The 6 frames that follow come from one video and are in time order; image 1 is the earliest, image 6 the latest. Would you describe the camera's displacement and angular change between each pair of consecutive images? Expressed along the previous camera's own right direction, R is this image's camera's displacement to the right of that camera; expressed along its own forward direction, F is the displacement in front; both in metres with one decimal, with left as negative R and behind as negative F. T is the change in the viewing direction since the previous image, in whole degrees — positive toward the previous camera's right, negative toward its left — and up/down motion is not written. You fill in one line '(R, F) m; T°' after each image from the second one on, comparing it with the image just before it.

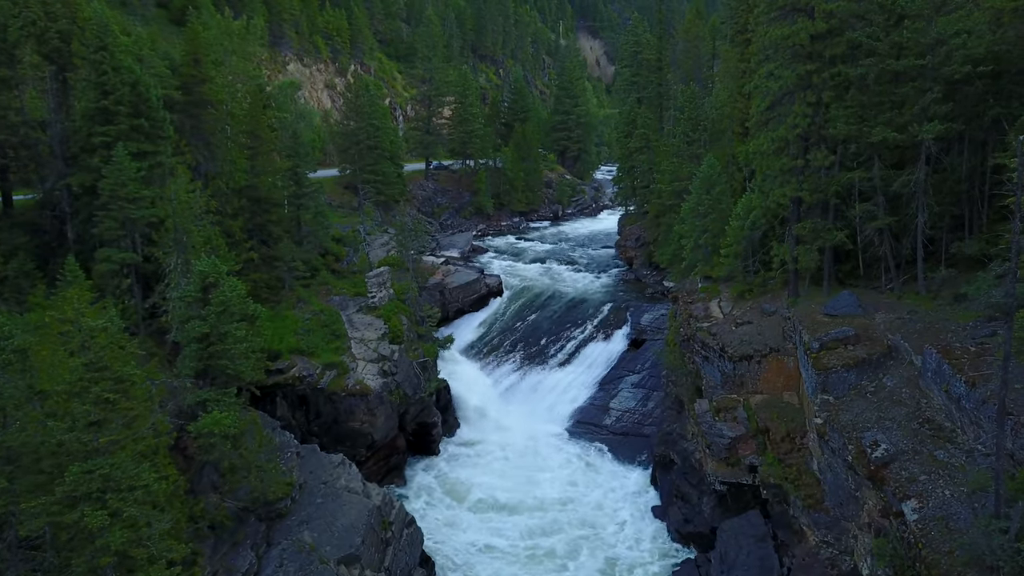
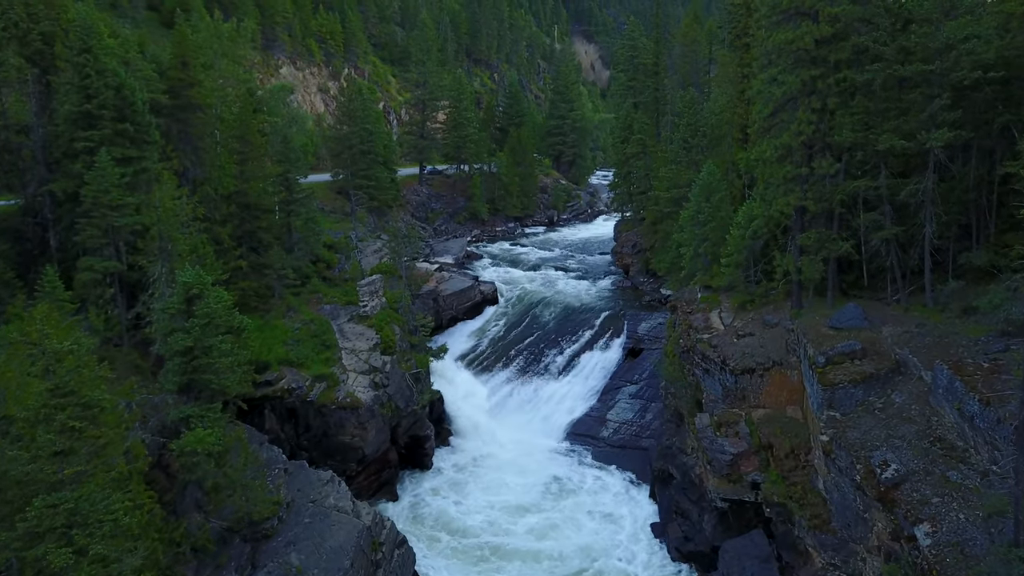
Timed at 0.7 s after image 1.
(0.0, +0.6) m; 0°
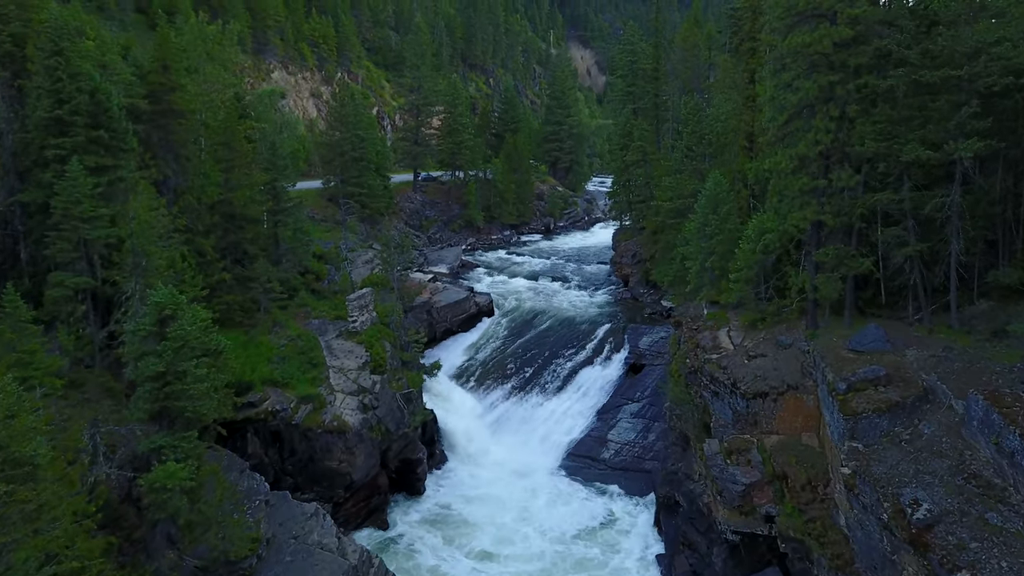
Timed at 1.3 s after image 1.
(0.0, +1.1) m; 0°
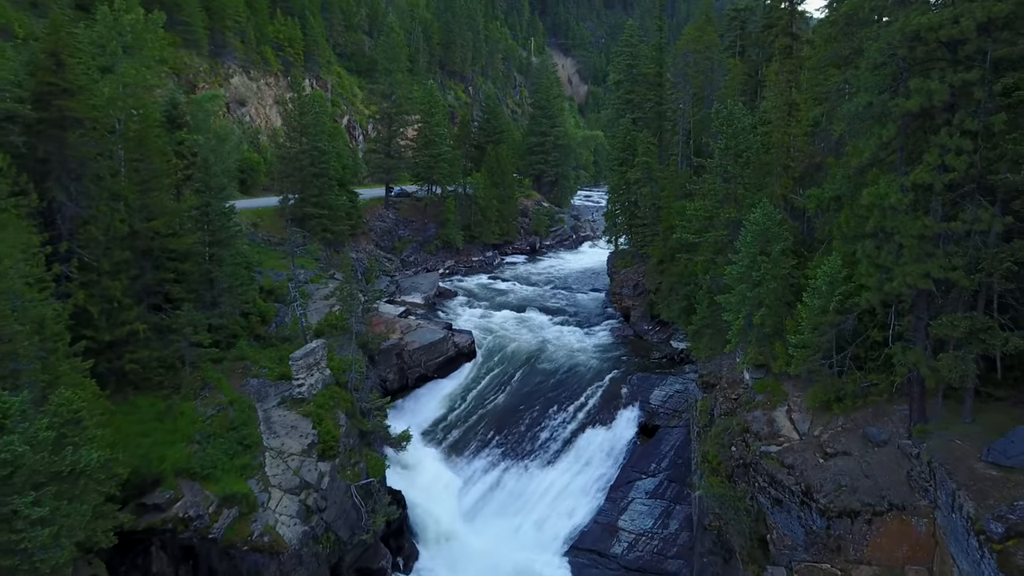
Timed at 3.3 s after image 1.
(-0.2, +4.9) m; +1°
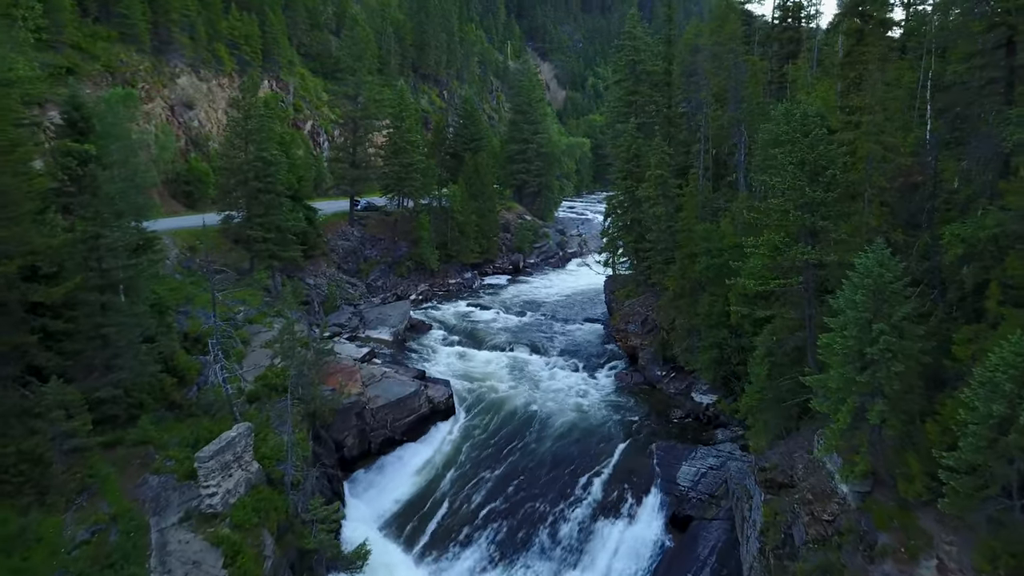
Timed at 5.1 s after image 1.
(-0.3, +5.4) m; +2°
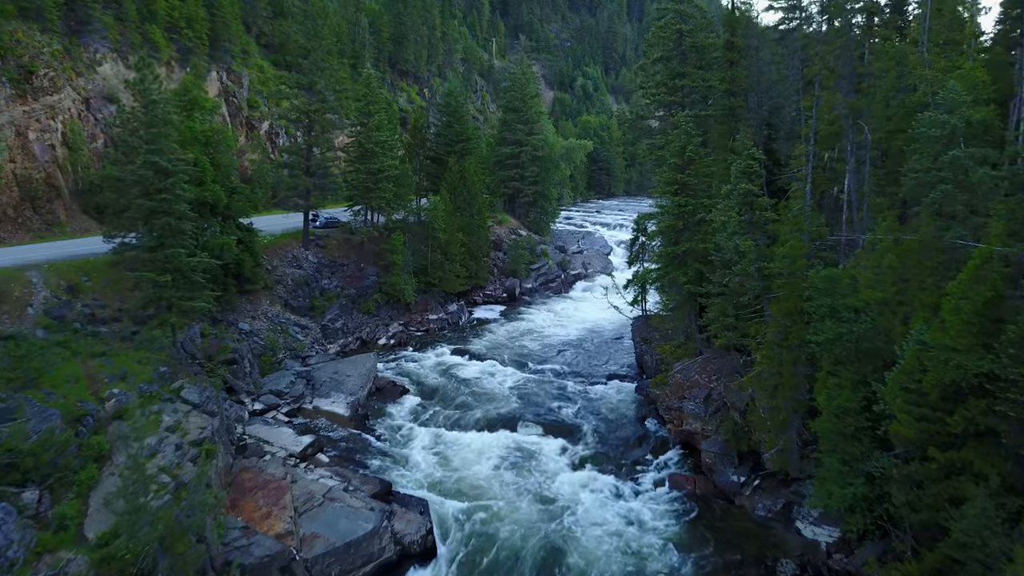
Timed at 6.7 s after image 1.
(-0.6, +8.5) m; +1°
